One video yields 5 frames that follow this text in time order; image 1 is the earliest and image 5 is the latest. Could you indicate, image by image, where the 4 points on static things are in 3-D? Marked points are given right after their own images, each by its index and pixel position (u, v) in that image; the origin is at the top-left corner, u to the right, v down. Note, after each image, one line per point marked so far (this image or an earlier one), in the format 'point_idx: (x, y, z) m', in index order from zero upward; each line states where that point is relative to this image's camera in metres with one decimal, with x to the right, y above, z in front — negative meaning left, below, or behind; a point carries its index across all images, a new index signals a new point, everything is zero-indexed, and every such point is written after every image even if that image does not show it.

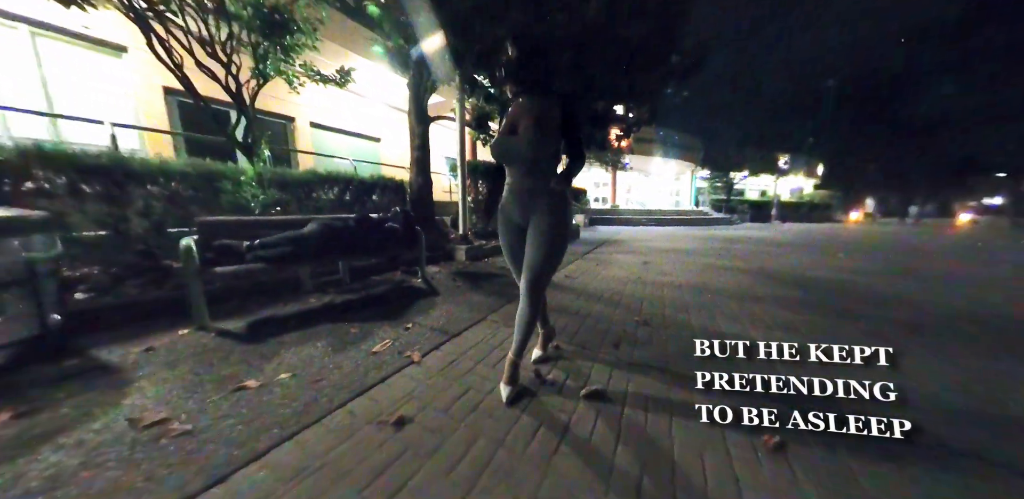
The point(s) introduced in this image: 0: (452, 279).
0: (-0.8, -0.4, +4.1) m
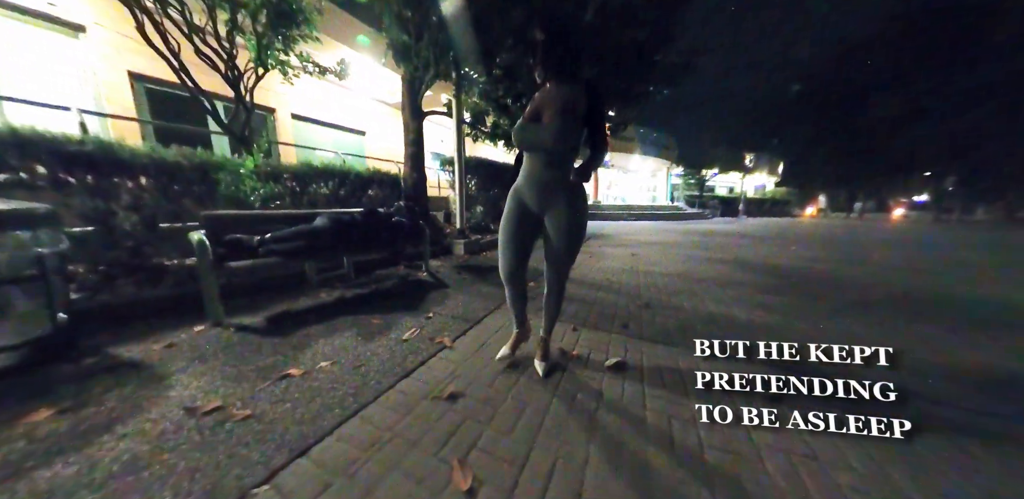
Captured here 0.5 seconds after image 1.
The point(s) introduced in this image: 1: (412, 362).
0: (-0.8, -0.3, +4.2) m
1: (-0.7, -0.8, +2.0) m
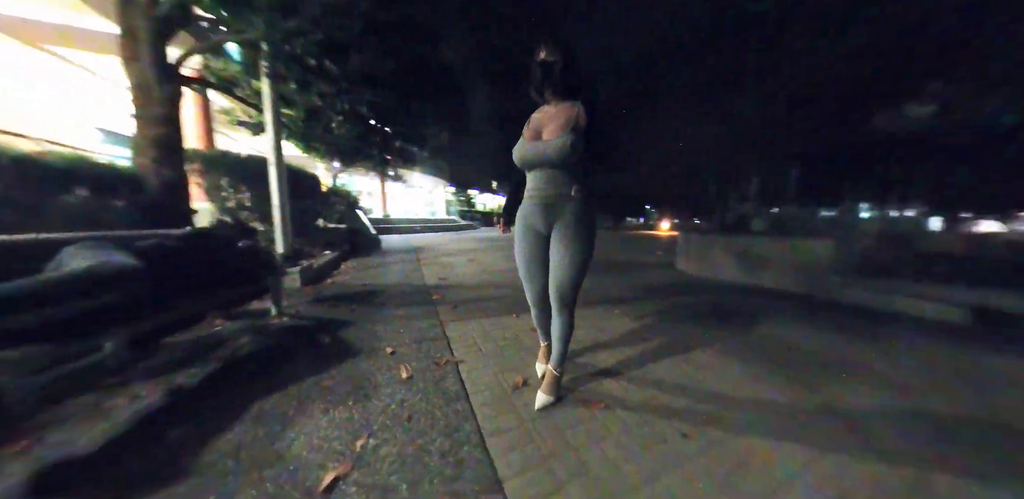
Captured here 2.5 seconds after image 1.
0: (-2.2, -0.7, +3.4) m
1: (-0.4, -0.9, +1.9) m
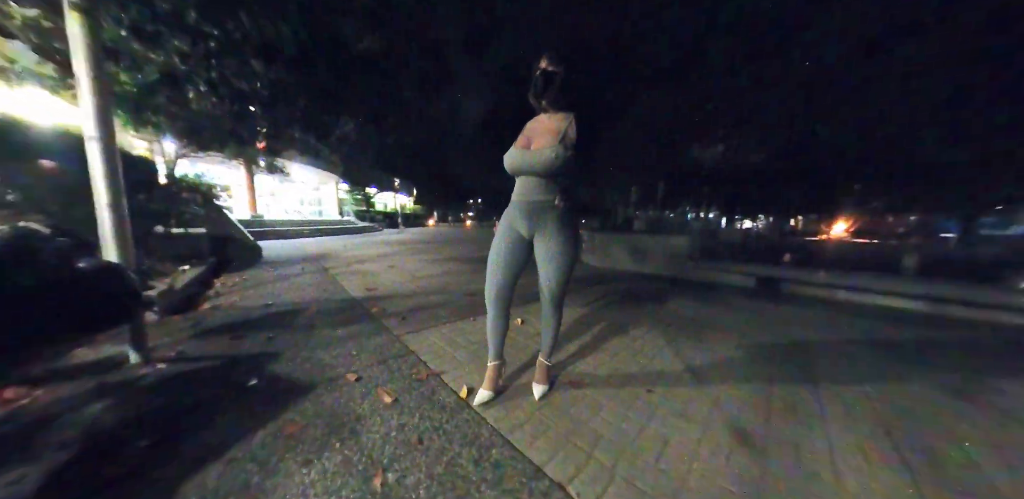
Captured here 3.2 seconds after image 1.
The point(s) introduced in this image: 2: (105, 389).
0: (-2.6, -0.8, +2.6) m
1: (-0.4, -1.0, +1.8) m
2: (-2.7, -0.9, +1.8) m
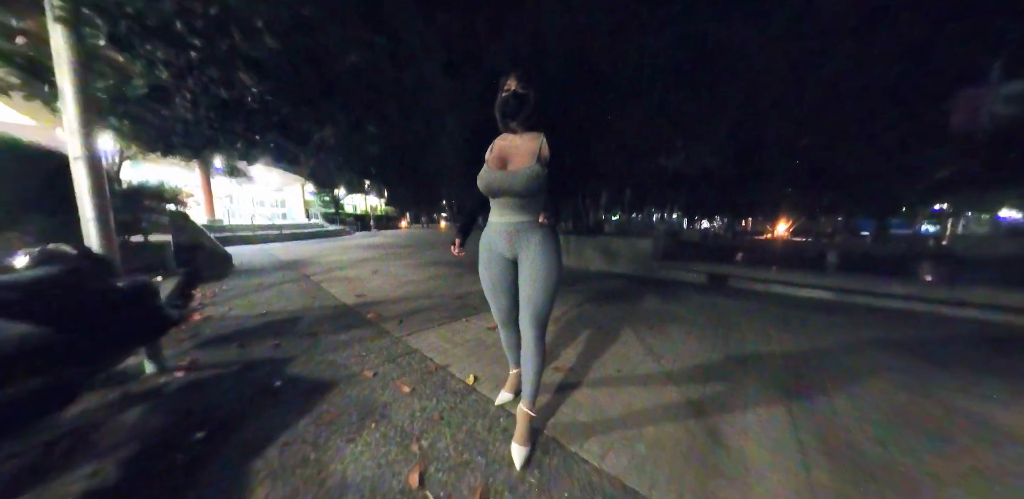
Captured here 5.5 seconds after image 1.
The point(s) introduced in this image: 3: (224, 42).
0: (-2.7, -0.9, +2.7) m
1: (-0.4, -1.1, +2.2) m
2: (-2.7, -1.0, +2.0) m
3: (-3.5, +2.5, +3.4) m
